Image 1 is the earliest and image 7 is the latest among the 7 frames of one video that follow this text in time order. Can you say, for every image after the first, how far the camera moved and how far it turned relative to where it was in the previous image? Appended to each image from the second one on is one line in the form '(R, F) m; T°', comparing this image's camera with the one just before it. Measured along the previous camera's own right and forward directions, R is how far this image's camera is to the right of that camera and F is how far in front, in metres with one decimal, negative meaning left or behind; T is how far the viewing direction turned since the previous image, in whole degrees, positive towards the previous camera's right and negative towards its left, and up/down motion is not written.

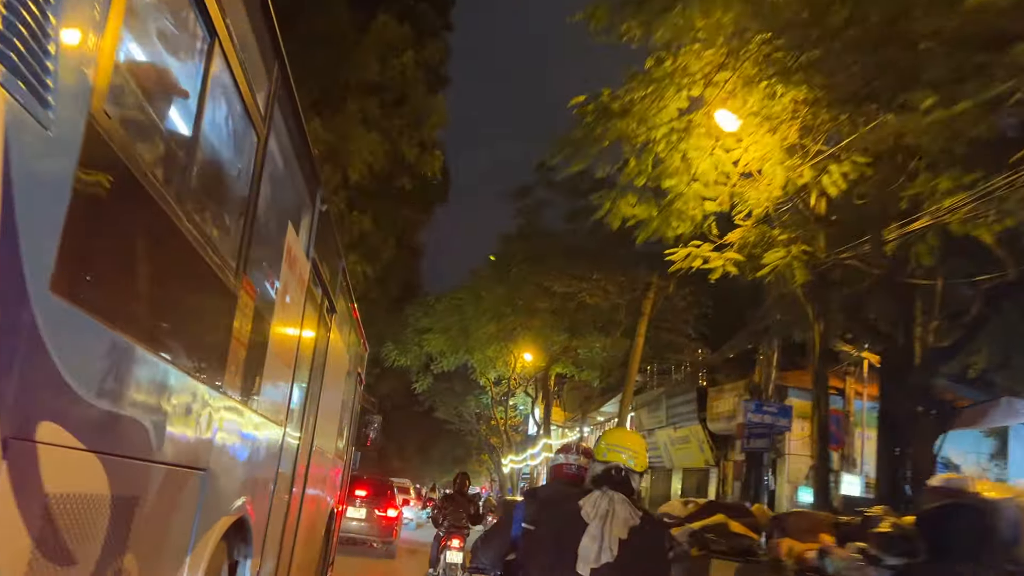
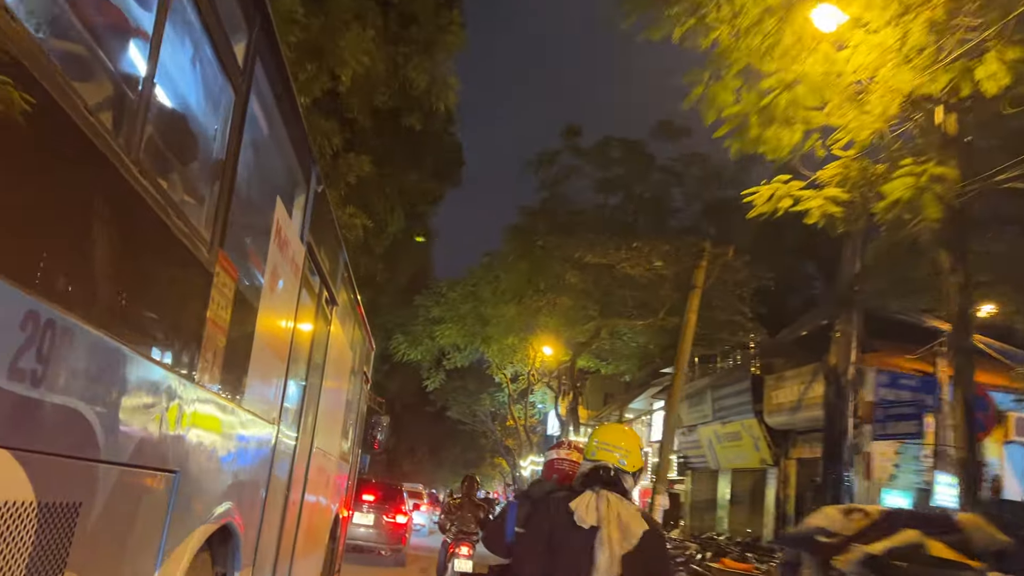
(-0.2, +1.6) m; -1°
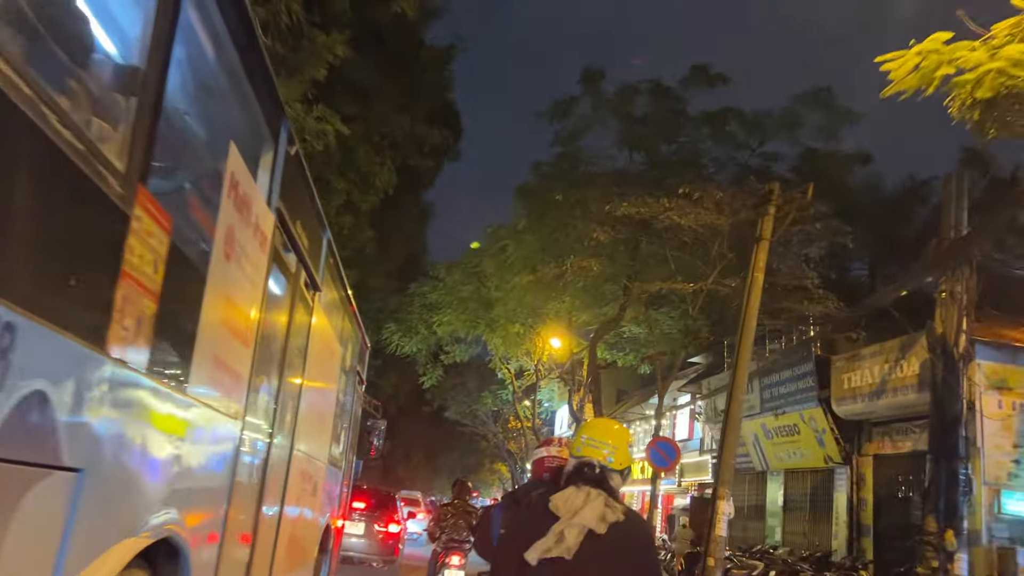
(-0.2, +1.8) m; 0°
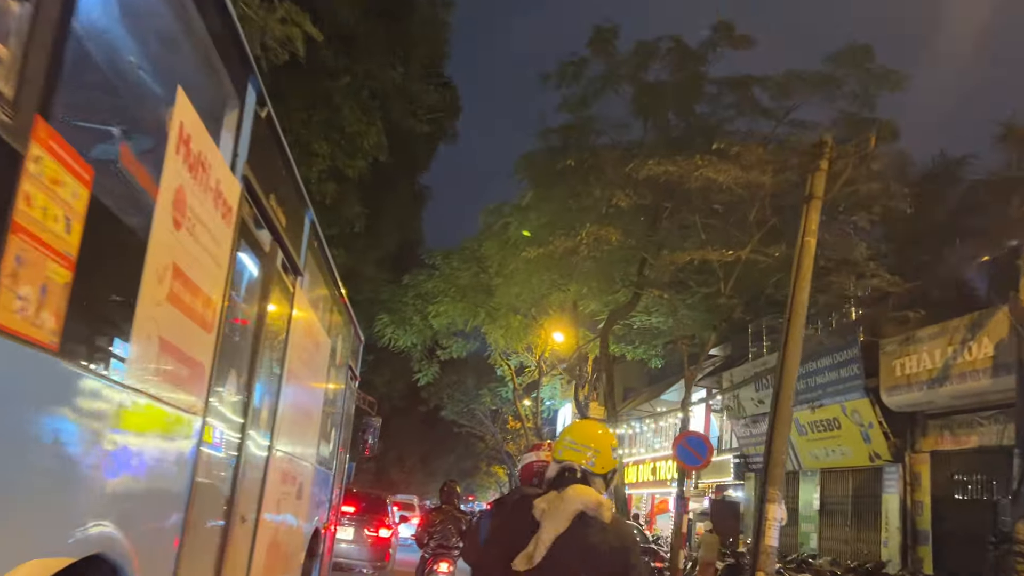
(-0.1, +1.0) m; 0°
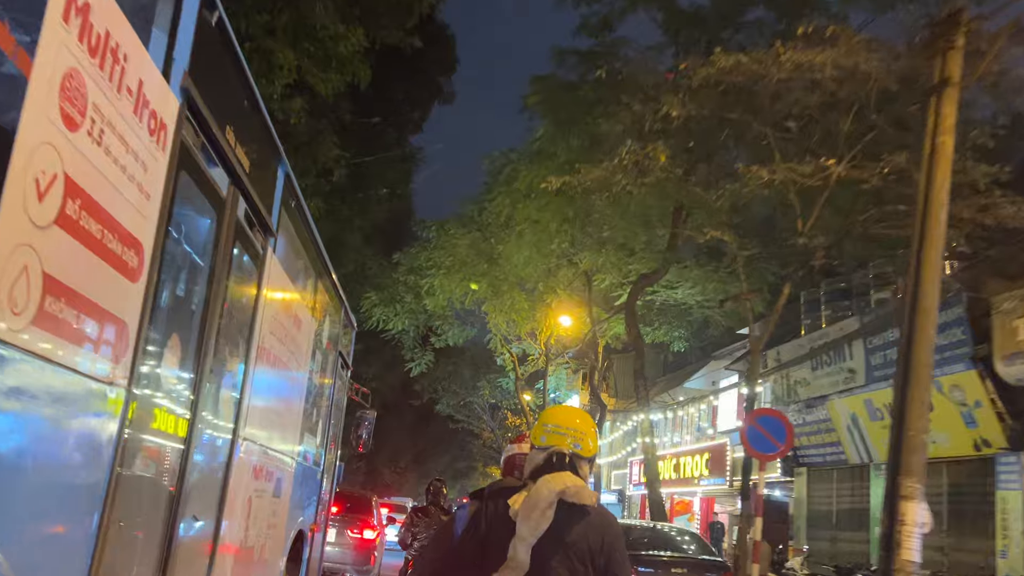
(-0.2, +1.7) m; 0°
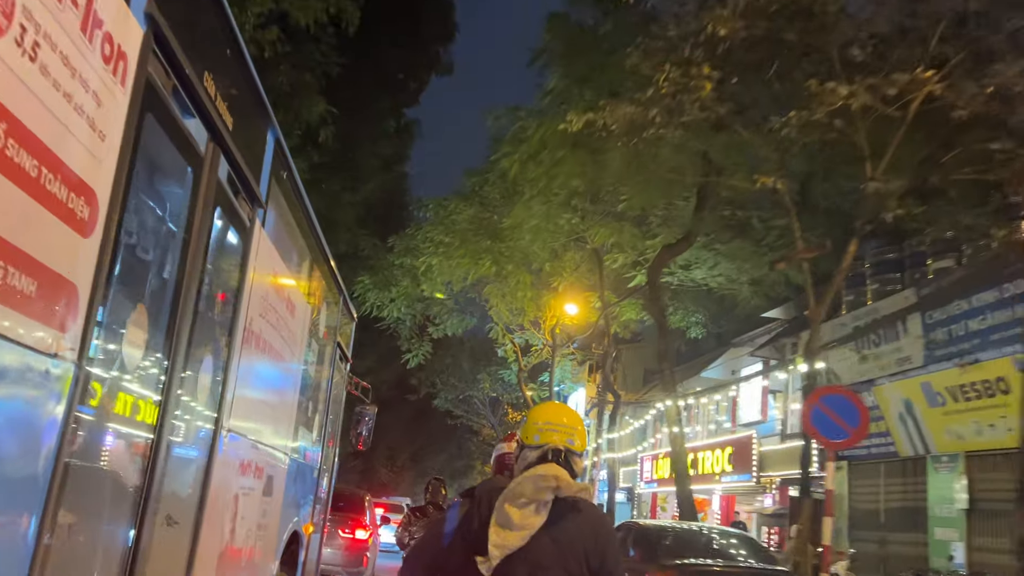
(-0.1, +0.9) m; 0°
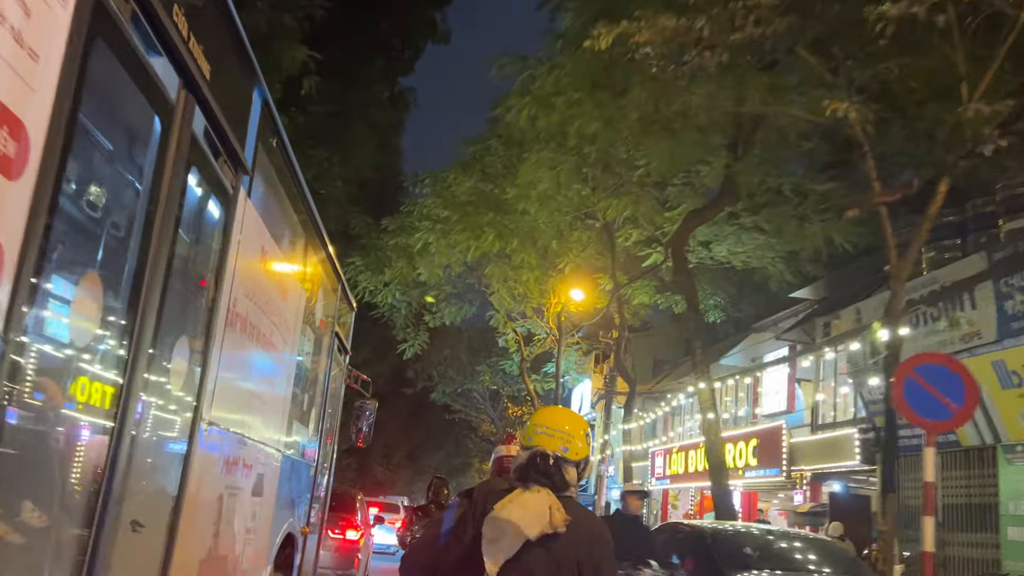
(-0.1, +0.9) m; 0°
